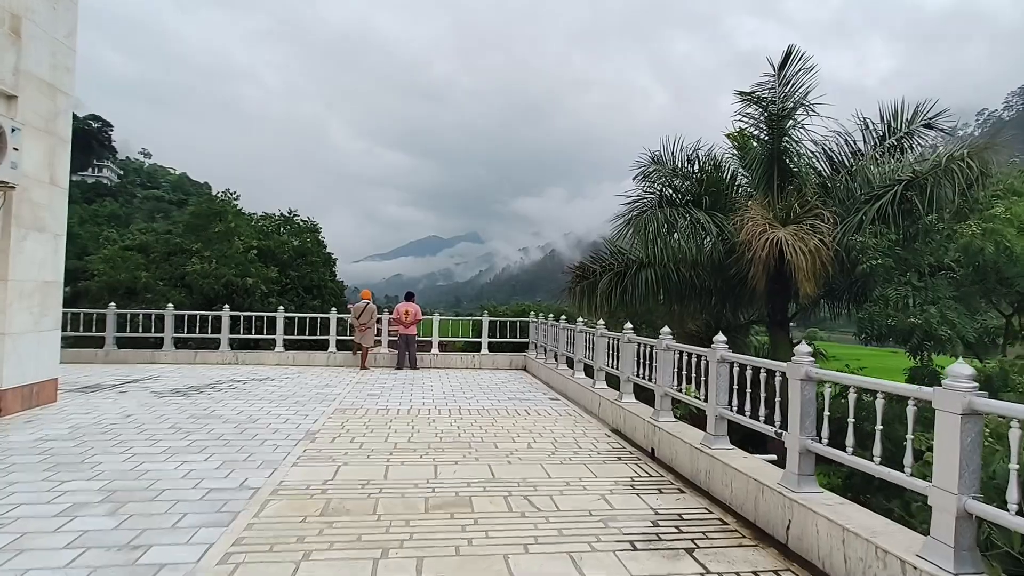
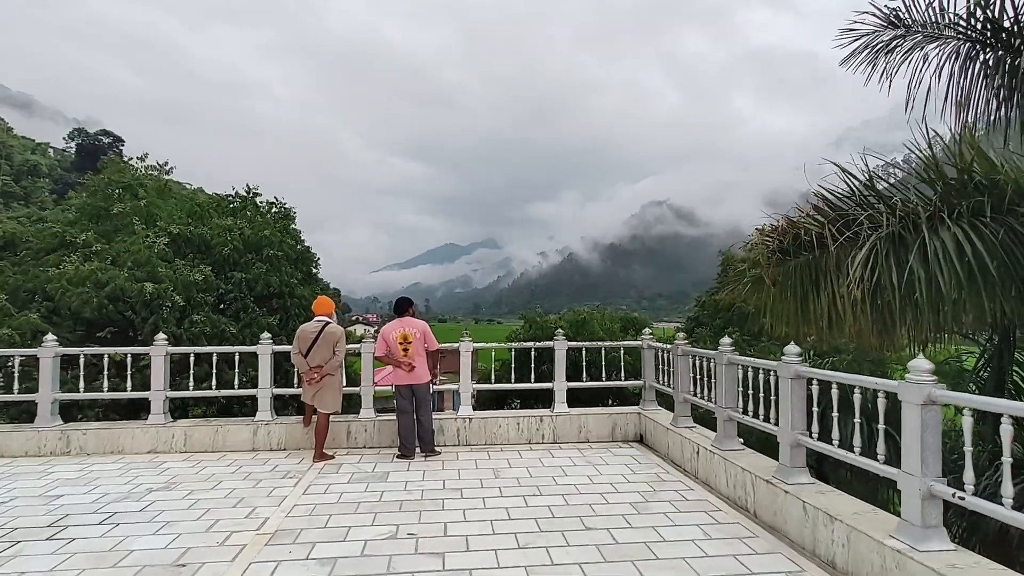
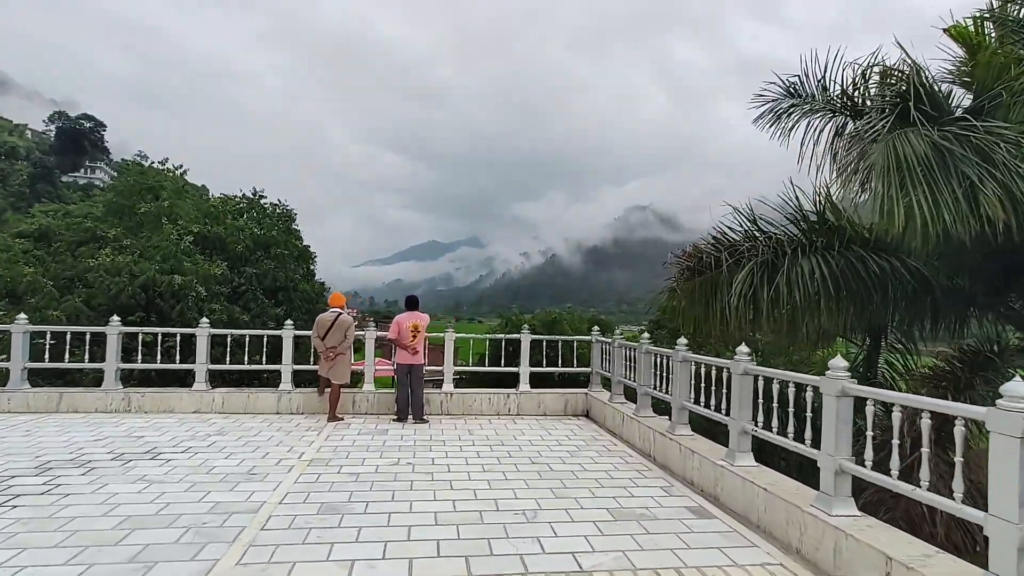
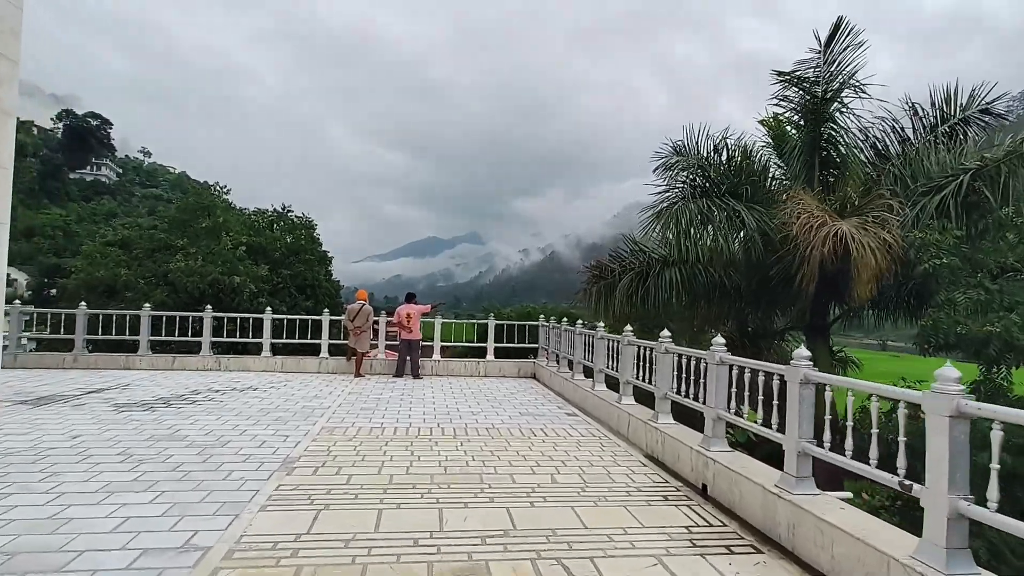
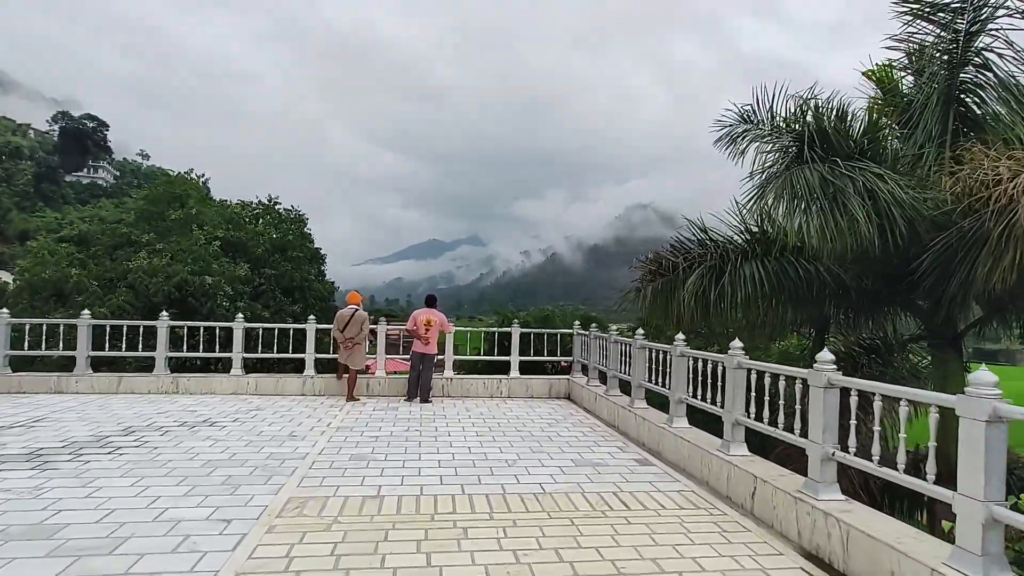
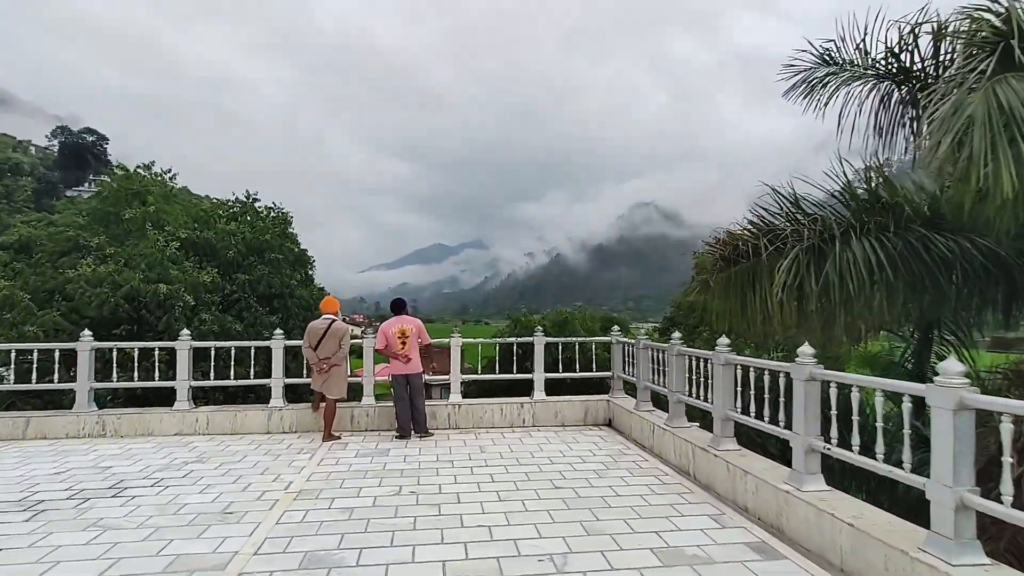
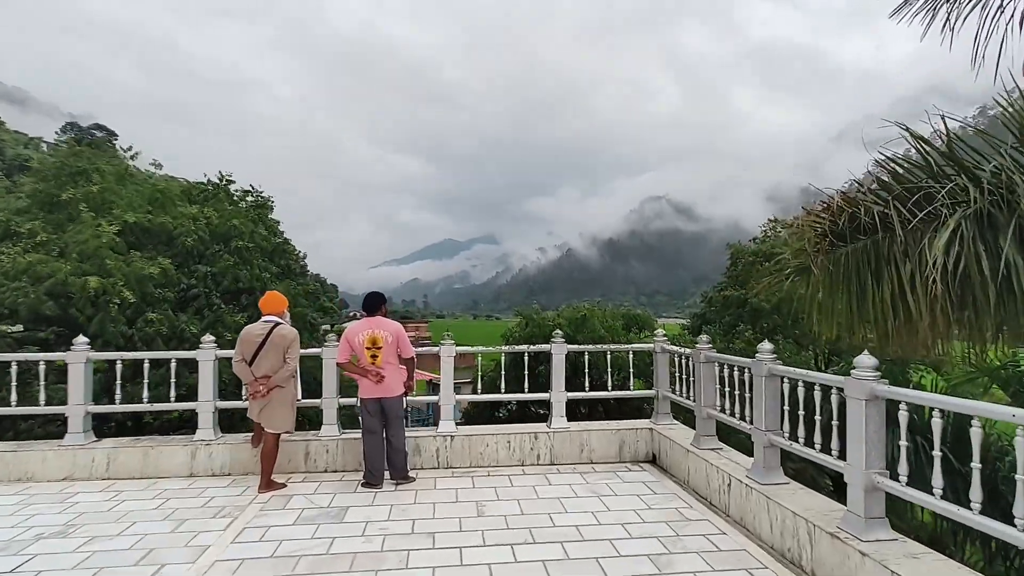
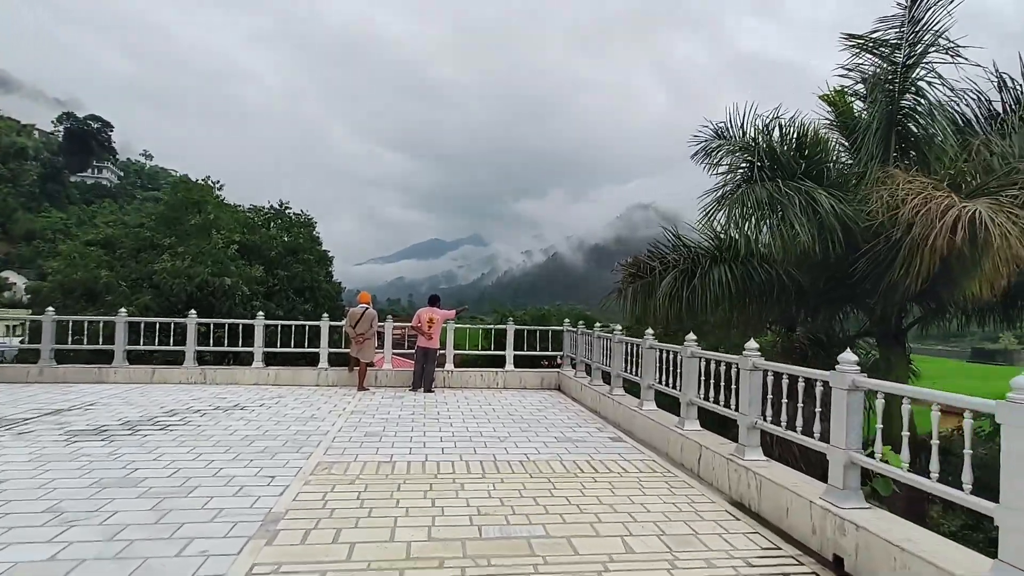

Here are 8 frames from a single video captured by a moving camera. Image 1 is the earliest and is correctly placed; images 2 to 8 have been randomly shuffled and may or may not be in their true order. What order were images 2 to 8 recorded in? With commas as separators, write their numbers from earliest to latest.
4, 8, 5, 3, 6, 2, 7
